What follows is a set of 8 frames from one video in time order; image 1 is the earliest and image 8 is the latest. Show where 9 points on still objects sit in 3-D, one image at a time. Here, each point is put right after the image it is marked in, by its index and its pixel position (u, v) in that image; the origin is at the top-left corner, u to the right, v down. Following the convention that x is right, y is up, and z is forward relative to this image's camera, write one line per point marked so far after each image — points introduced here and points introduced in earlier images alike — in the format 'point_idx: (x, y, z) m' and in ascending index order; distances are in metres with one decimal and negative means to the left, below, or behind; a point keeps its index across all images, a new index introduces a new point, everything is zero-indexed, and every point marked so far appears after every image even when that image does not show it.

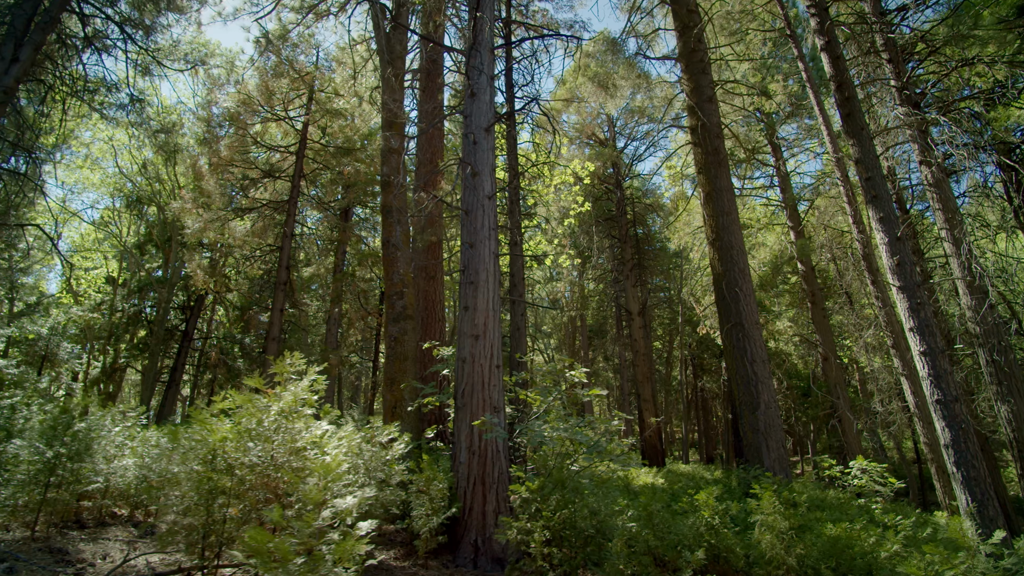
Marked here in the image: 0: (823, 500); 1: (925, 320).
0: (+3.3, -2.3, +5.8) m
1: (+5.0, -0.4, +6.6) m
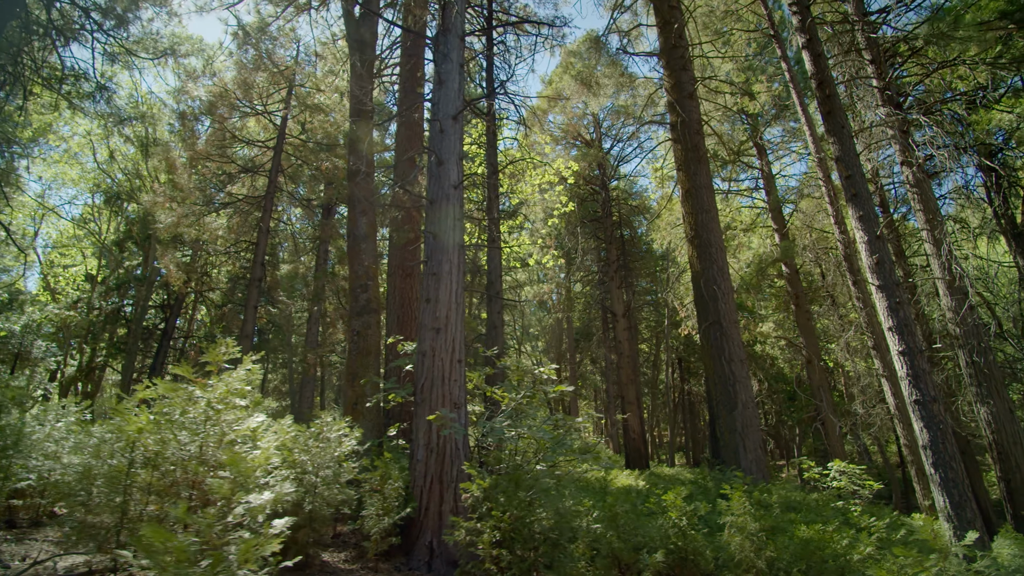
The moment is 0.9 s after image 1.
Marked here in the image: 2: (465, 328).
0: (+2.9, -2.2, +5.7) m
1: (+4.7, -0.4, +6.5) m
2: (-0.4, -0.3, +4.4) m
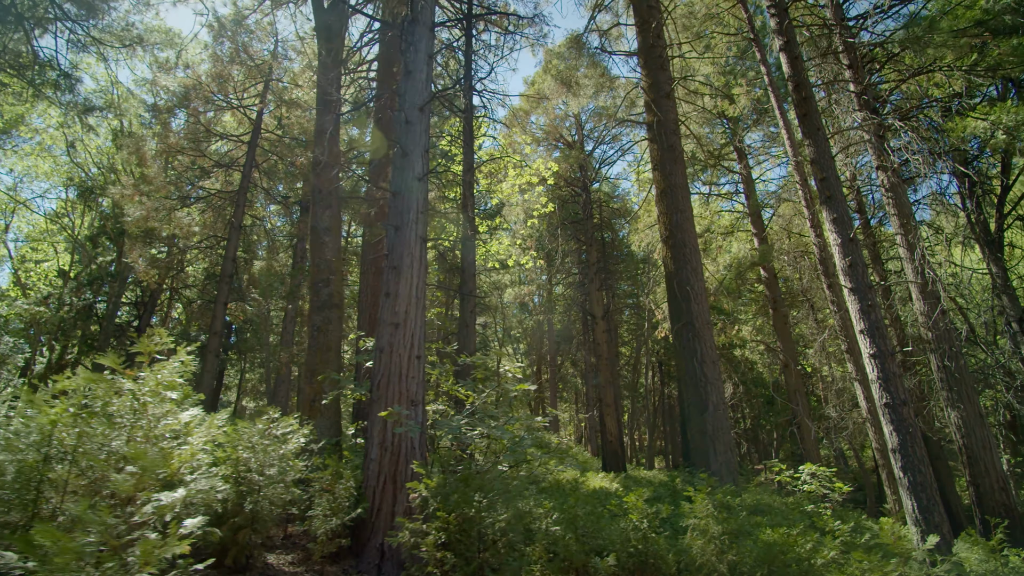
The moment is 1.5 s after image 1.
0: (+2.6, -2.2, +5.6) m
1: (+4.3, -0.4, +6.5) m
2: (-0.7, -0.3, +4.3) m
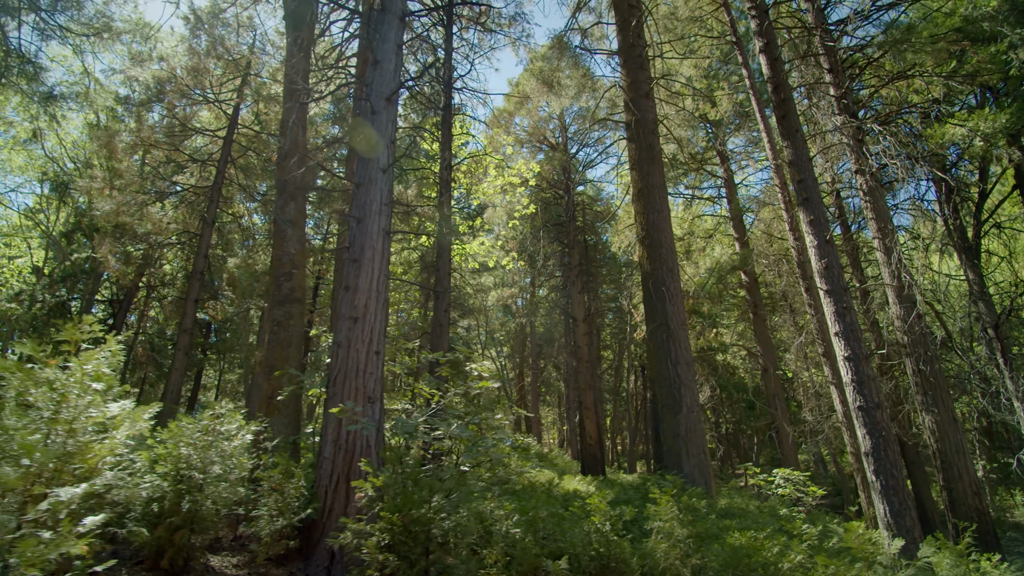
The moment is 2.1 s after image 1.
0: (+2.3, -2.2, +5.5) m
1: (+4.0, -0.4, +6.5) m
2: (-1.0, -0.2, +4.2) m
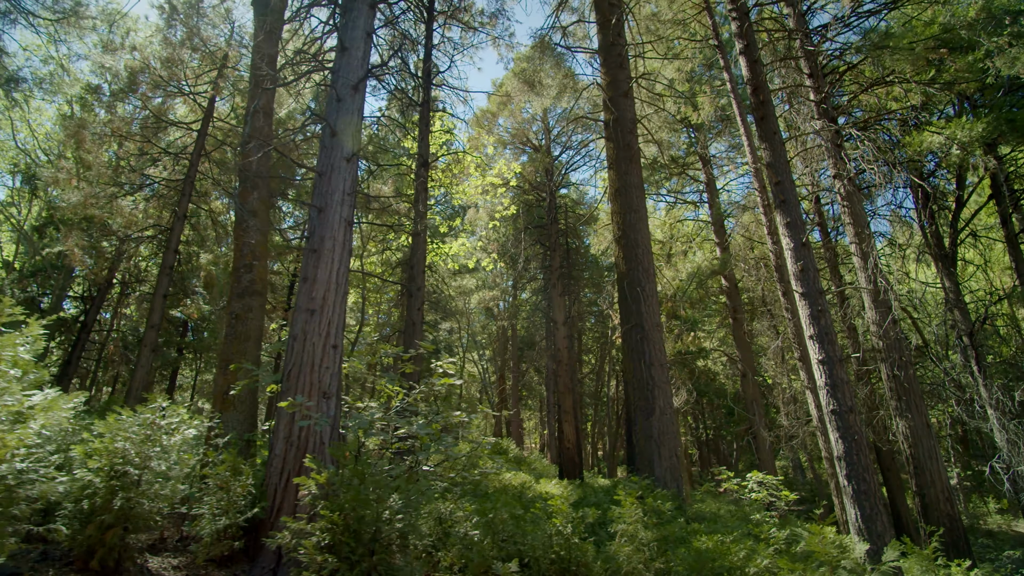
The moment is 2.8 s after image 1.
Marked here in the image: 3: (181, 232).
0: (+1.9, -2.2, +5.4) m
1: (+3.7, -0.5, +6.5) m
2: (-1.2, -0.2, +4.0) m
3: (-6.5, +1.1, +10.7) m
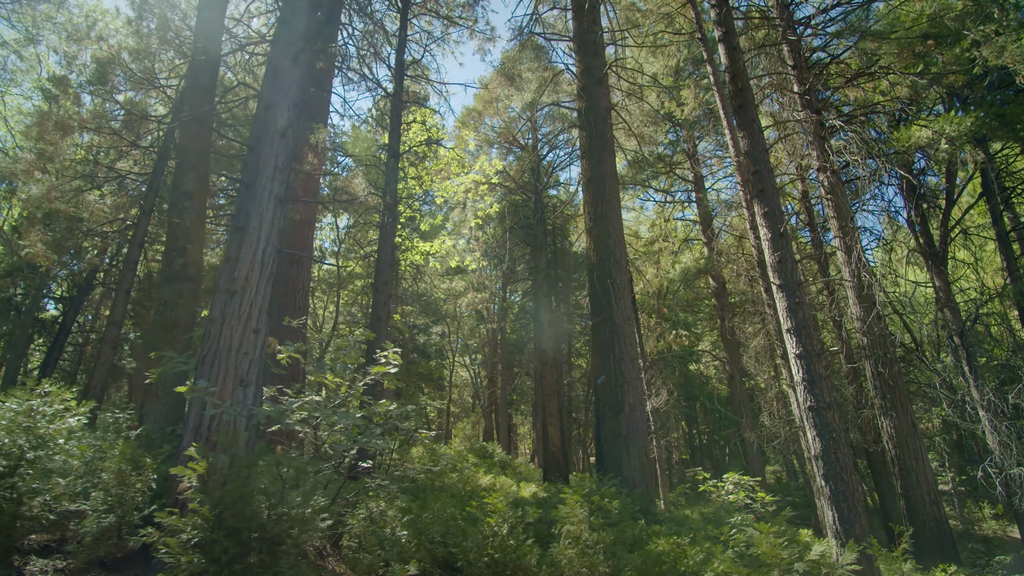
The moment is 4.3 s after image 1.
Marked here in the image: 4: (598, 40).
0: (+1.5, -2.1, +5.1) m
1: (+3.3, -0.4, +6.2) m
2: (-1.6, 0.0, +3.7) m
3: (-6.9, +1.1, +10.4) m
4: (+1.2, +3.5, +7.7) m
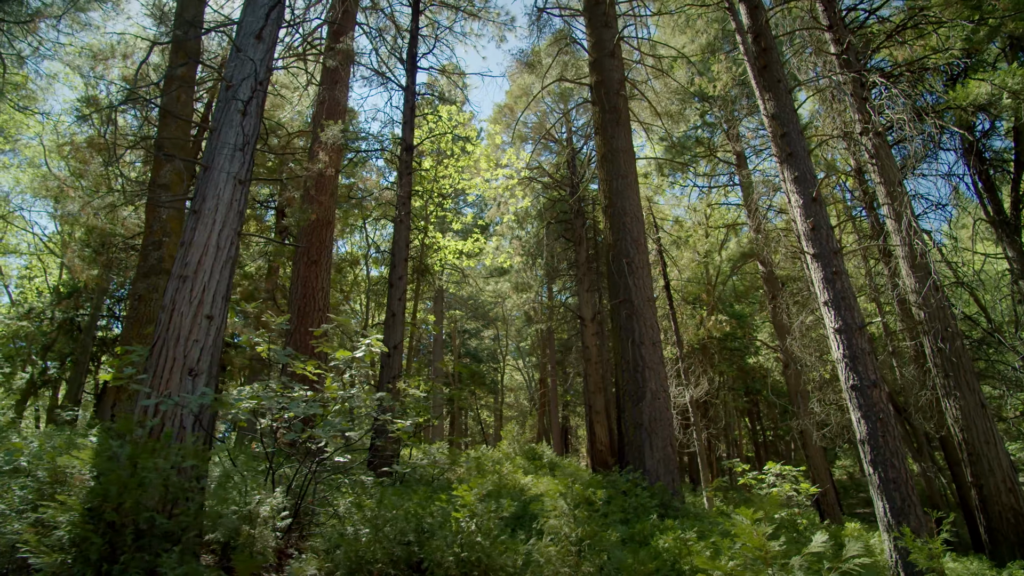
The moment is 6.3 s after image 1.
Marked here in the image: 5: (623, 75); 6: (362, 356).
0: (+1.6, -1.9, +4.6) m
1: (+3.3, 0.0, +5.5) m
2: (-1.8, +0.1, +3.5) m
3: (-6.4, +0.9, +10.7) m
4: (+1.2, +3.7, +7.2) m
5: (+1.4, +2.8, +7.0) m
6: (-1.1, -0.5, +4.1) m
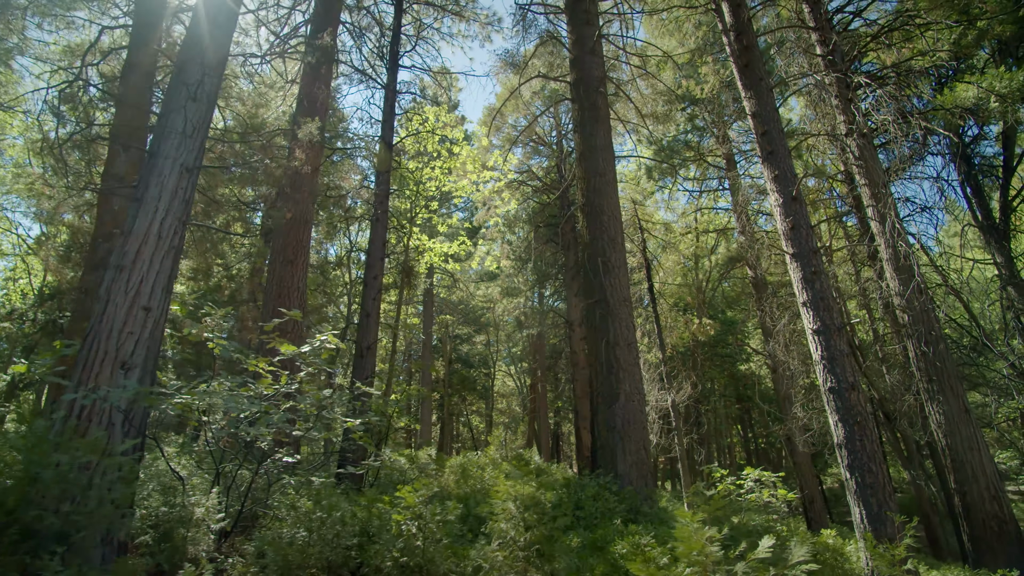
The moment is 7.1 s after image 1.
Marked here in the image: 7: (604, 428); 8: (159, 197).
0: (+1.3, -1.9, +4.4) m
1: (+3.1, 0.0, +5.4) m
2: (-2.1, +0.1, +3.4) m
3: (-6.7, +0.9, +10.5) m
4: (+1.0, +3.7, +7.1) m
5: (+1.1, +2.8, +6.9) m
6: (-1.4, -0.4, +4.0) m
7: (+0.9, -1.4, +5.4) m
8: (-2.2, +0.6, +3.4) m
